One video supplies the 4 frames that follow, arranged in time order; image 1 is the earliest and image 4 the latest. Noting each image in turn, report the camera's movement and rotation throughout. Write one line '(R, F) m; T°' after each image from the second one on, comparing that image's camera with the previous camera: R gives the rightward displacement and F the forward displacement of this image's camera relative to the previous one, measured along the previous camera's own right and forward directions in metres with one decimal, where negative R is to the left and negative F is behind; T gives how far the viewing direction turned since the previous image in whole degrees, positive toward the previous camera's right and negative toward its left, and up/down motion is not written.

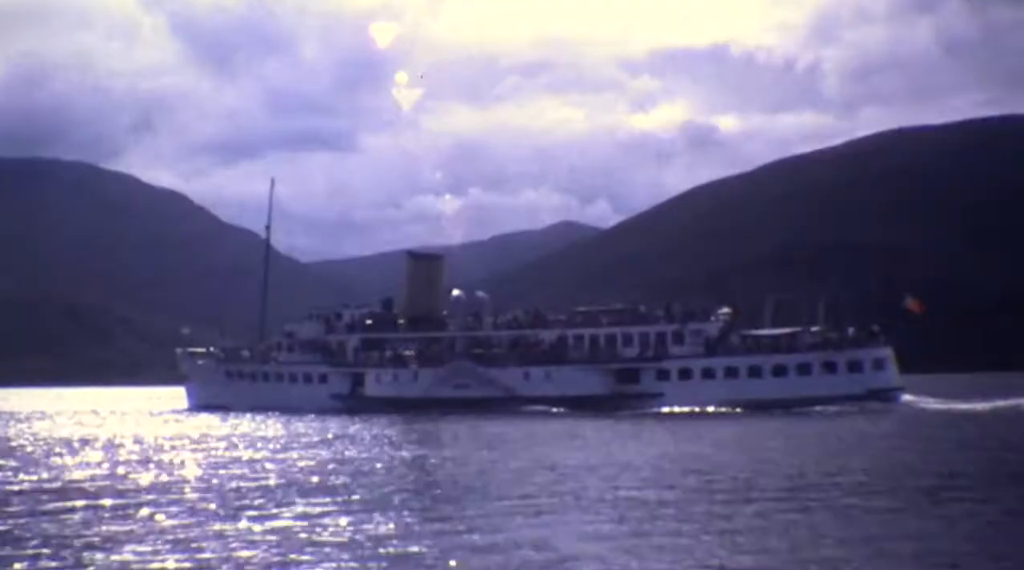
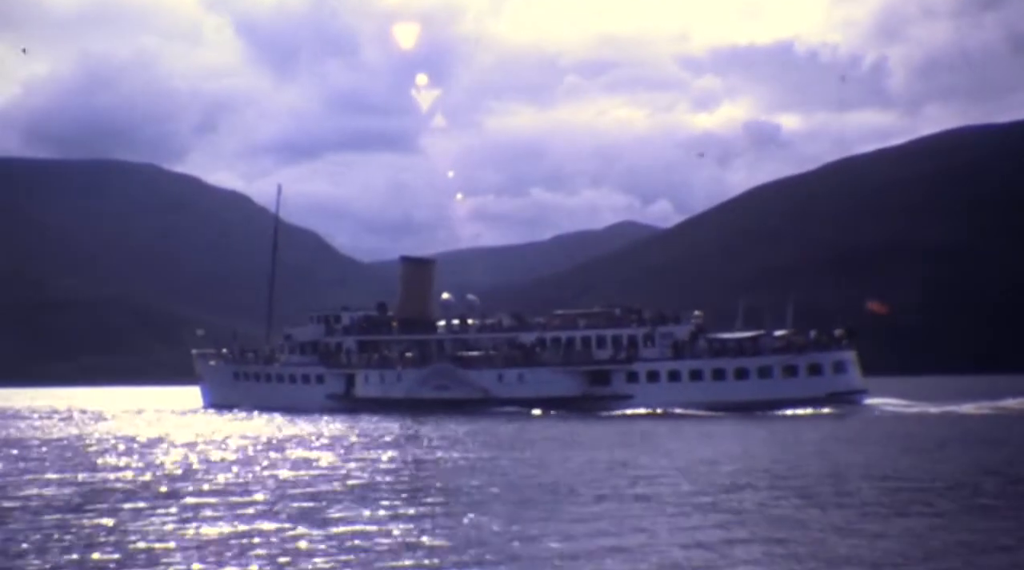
(+0.5, -0.2) m; -2°
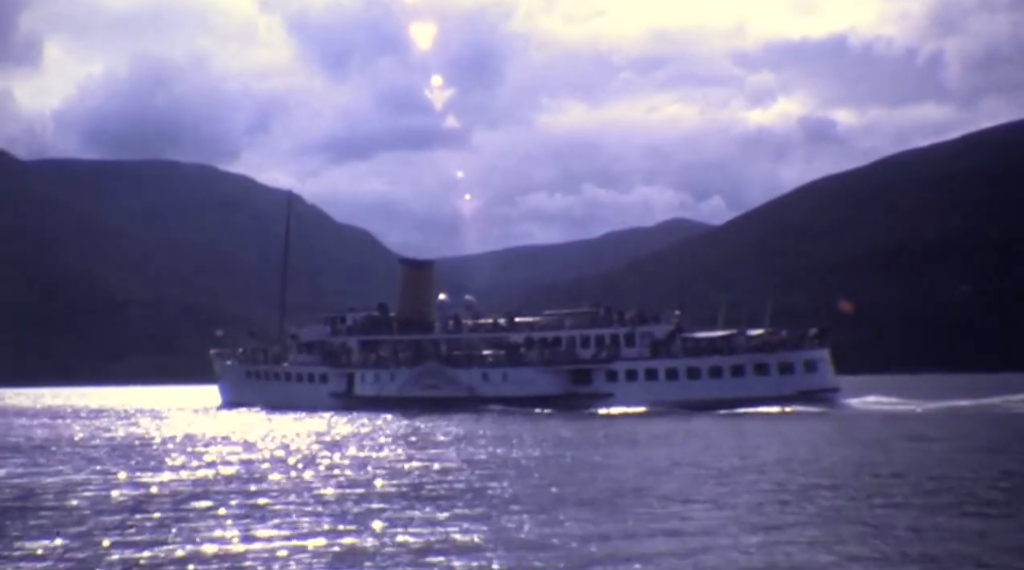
(+0.4, -0.3) m; -2°
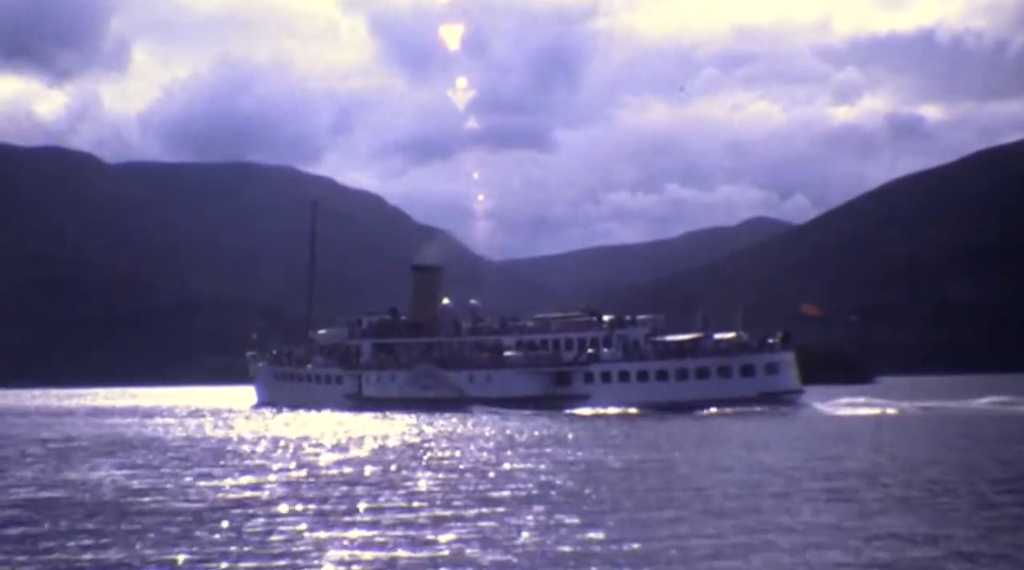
(+0.6, -0.7) m; -3°
